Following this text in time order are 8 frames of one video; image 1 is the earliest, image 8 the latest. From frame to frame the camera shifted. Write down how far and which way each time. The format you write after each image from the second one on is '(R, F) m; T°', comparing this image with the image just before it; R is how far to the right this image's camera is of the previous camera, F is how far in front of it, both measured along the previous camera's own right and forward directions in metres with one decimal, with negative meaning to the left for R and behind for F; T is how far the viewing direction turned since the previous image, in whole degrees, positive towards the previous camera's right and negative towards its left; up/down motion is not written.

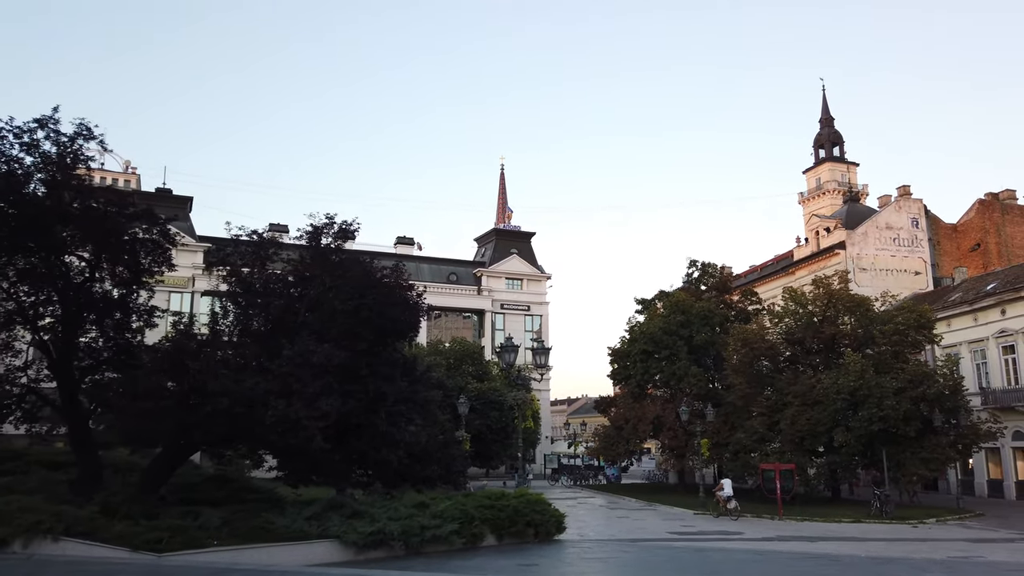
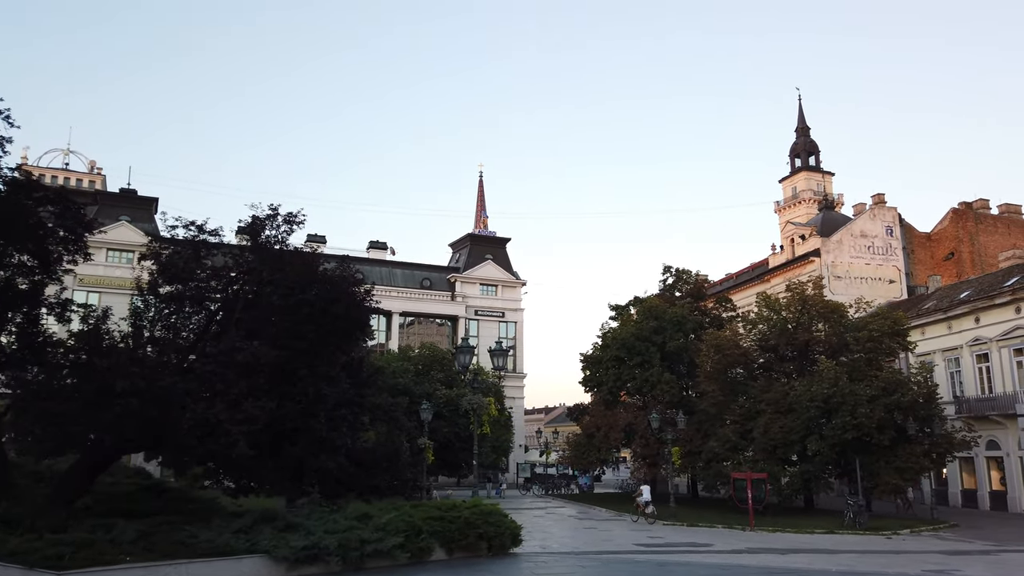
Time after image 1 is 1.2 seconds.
(+0.5, +0.9) m; +1°
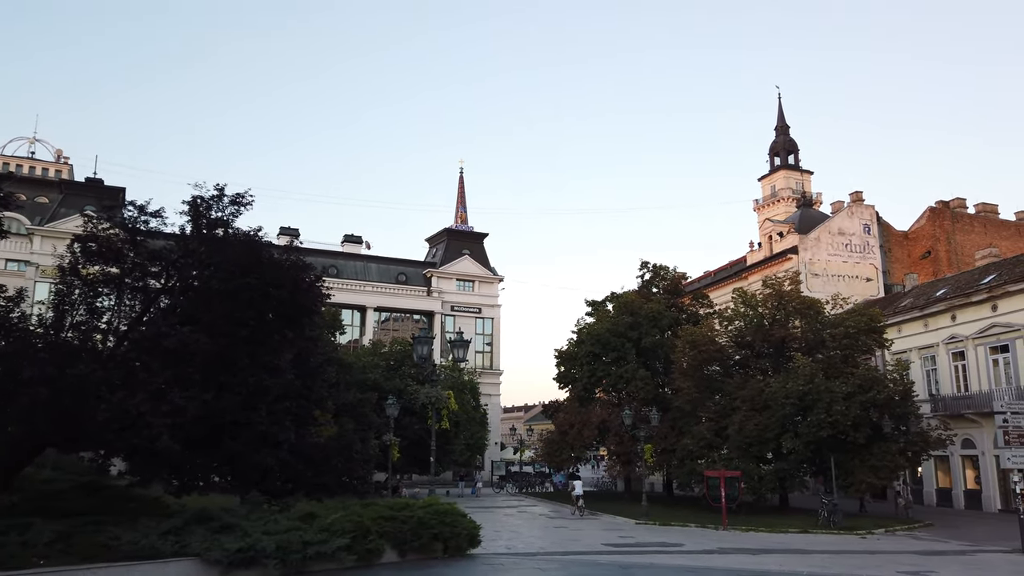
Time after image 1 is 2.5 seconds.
(+0.4, +0.8) m; +1°
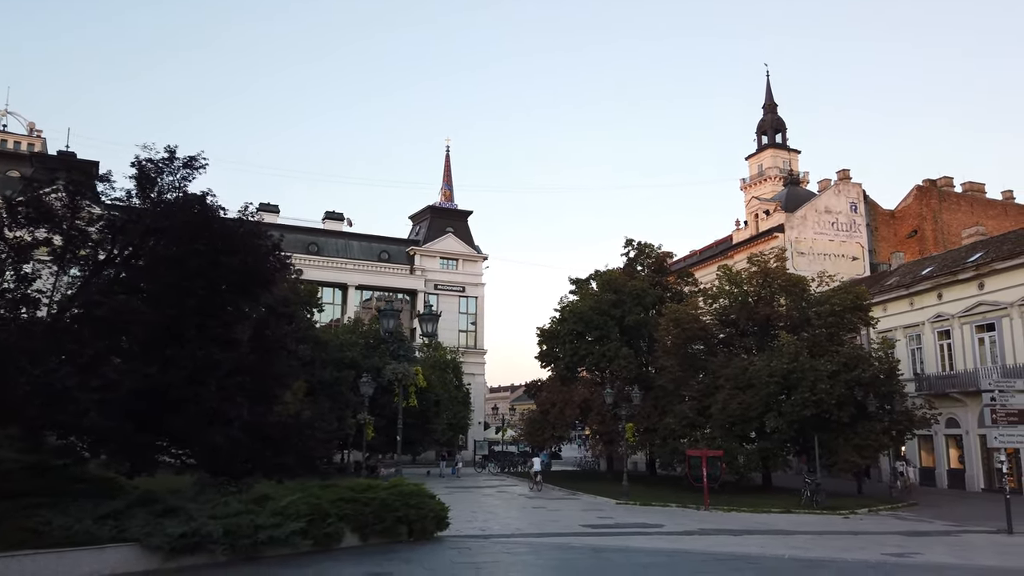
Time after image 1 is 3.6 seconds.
(+0.3, +0.8) m; +1°
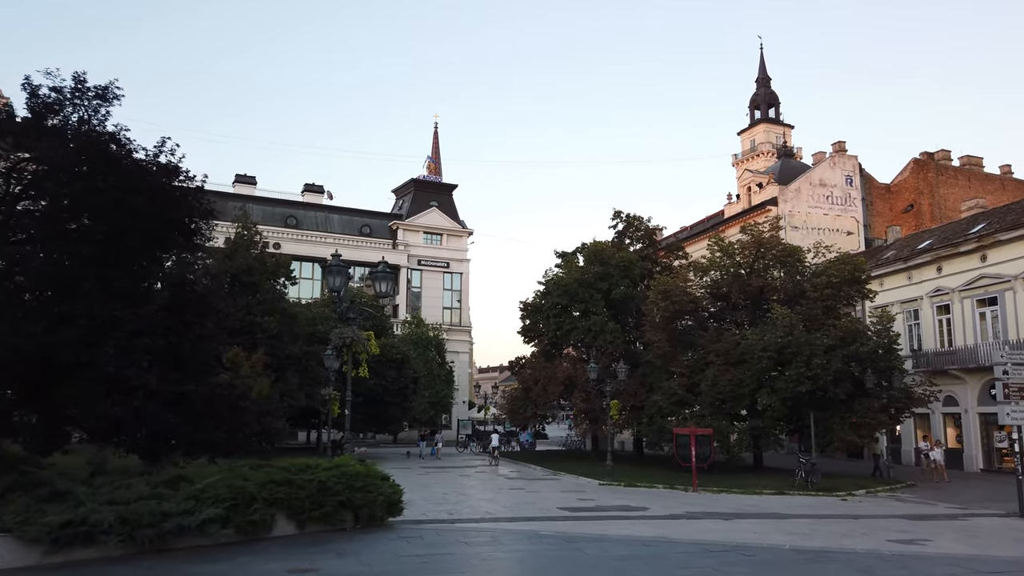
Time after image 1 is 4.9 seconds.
(+0.4, +1.7) m; +1°
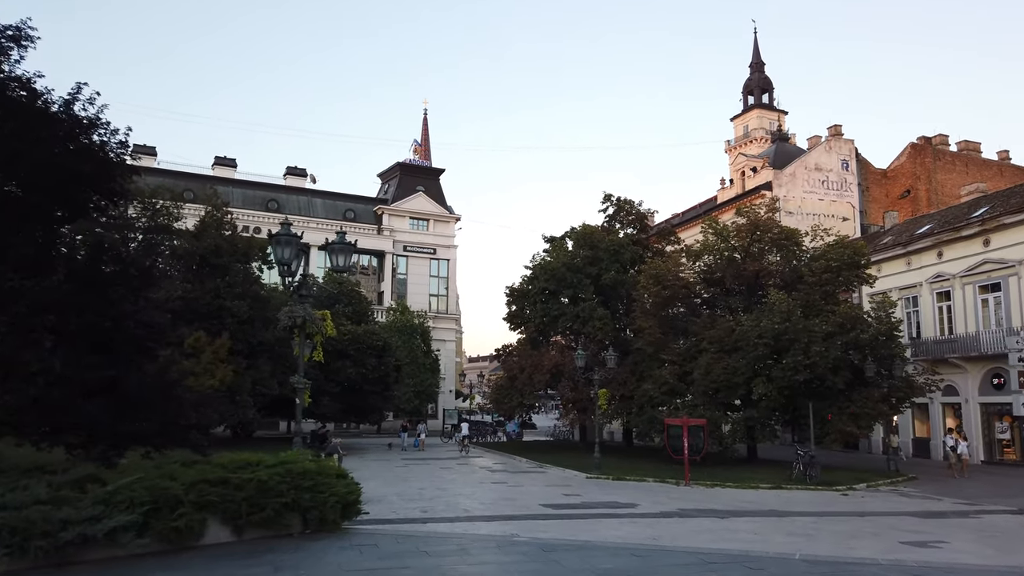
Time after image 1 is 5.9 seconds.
(+0.2, +1.4) m; +1°
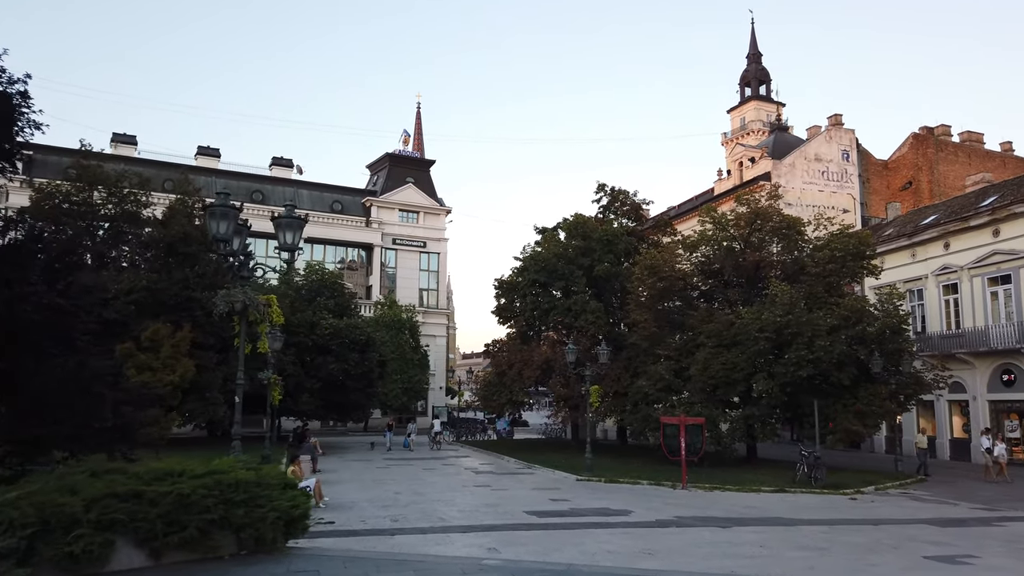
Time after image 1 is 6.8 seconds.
(+0.3, +1.5) m; 0°
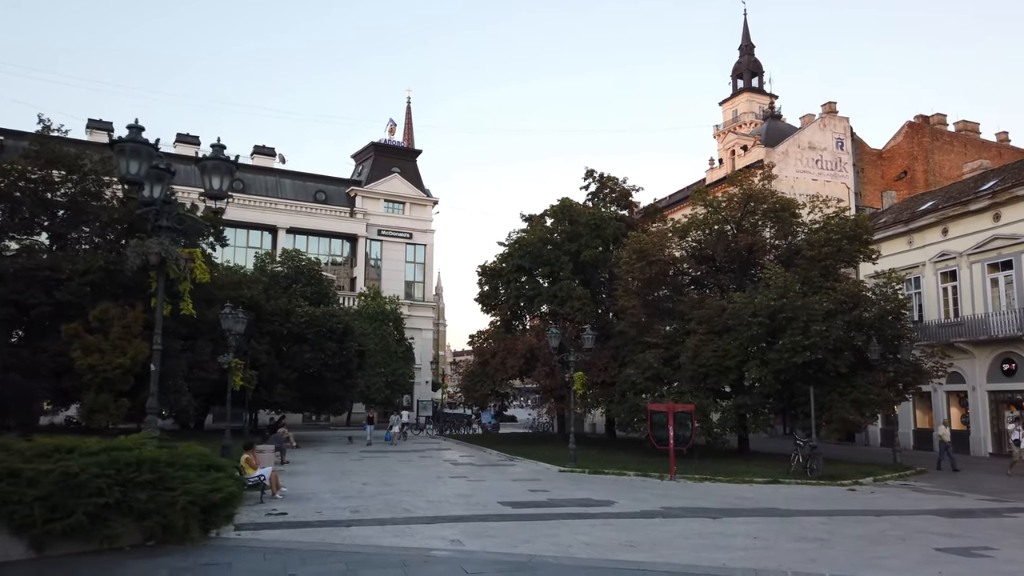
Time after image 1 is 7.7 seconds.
(+0.3, +1.2) m; +1°
